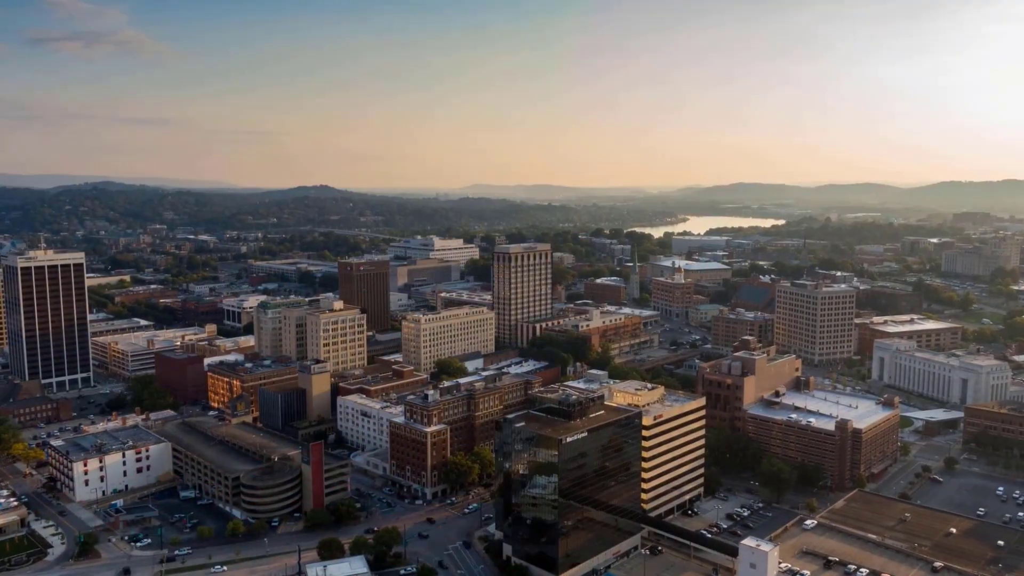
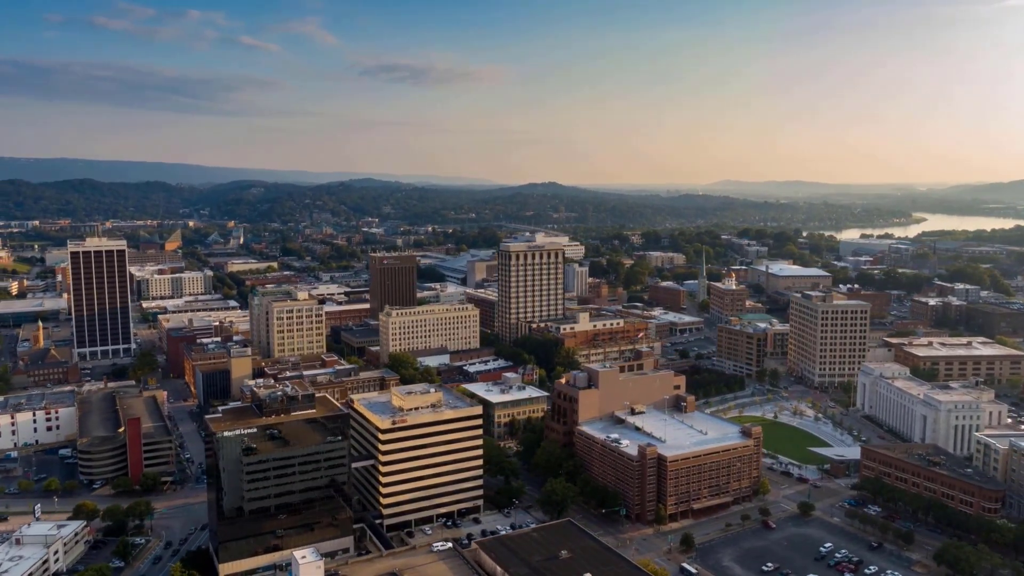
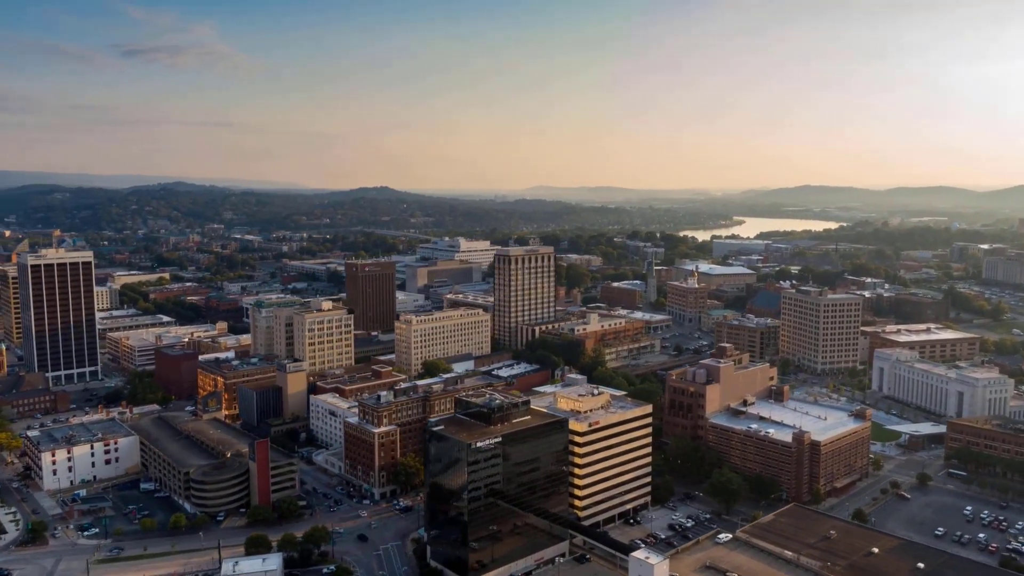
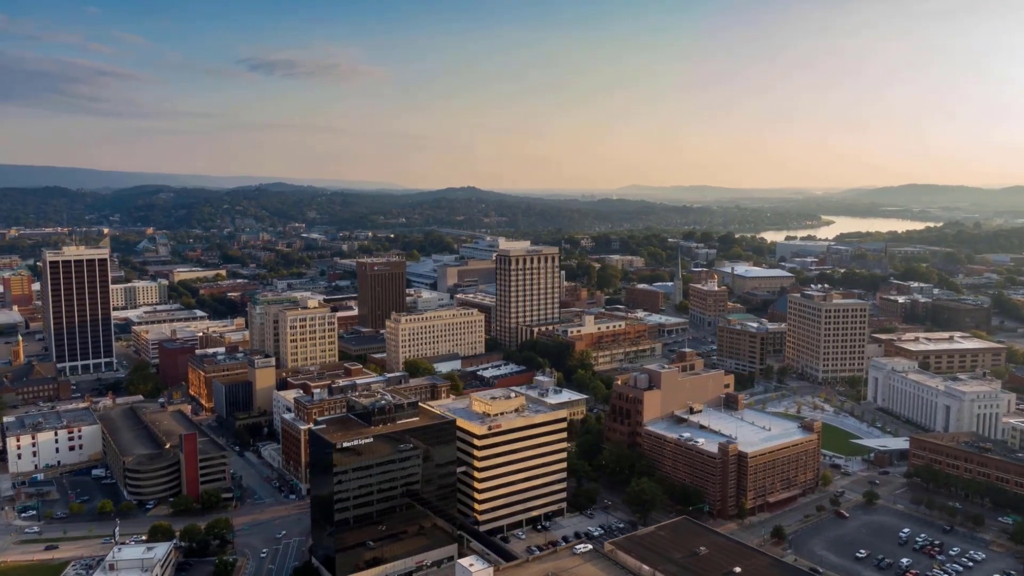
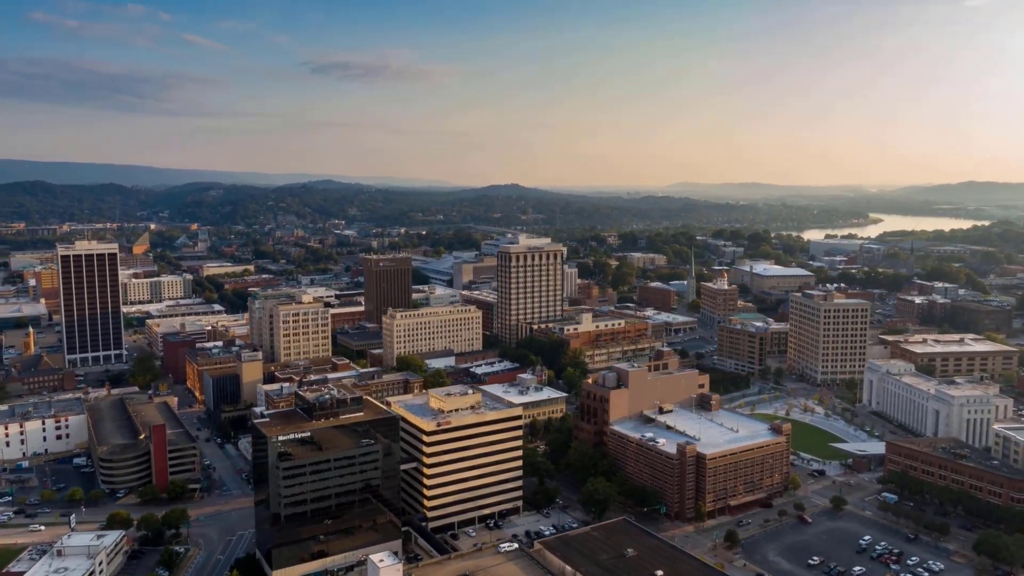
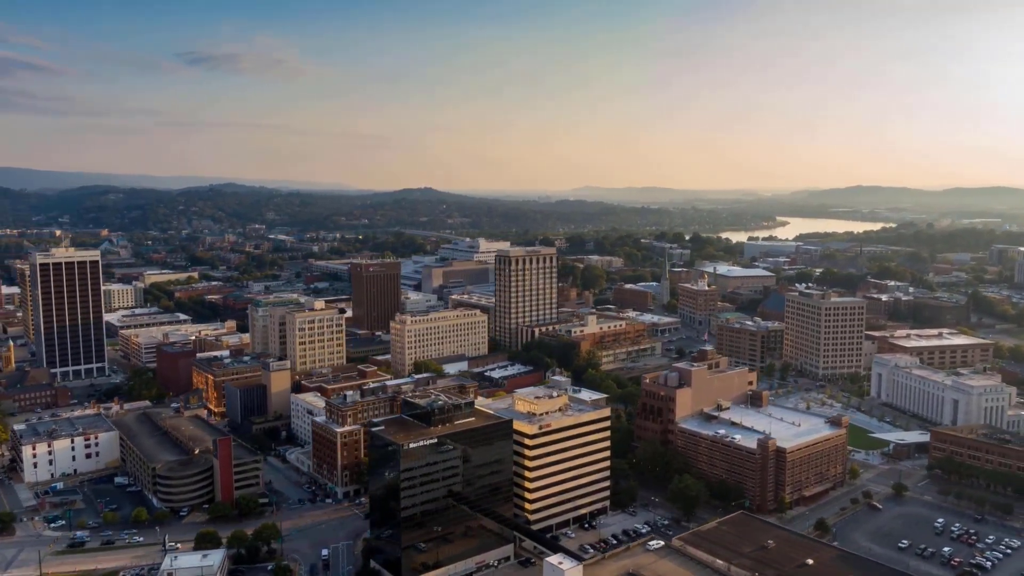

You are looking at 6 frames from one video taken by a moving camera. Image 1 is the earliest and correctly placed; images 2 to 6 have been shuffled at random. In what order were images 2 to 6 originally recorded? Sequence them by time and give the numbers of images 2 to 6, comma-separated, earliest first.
3, 6, 4, 5, 2
